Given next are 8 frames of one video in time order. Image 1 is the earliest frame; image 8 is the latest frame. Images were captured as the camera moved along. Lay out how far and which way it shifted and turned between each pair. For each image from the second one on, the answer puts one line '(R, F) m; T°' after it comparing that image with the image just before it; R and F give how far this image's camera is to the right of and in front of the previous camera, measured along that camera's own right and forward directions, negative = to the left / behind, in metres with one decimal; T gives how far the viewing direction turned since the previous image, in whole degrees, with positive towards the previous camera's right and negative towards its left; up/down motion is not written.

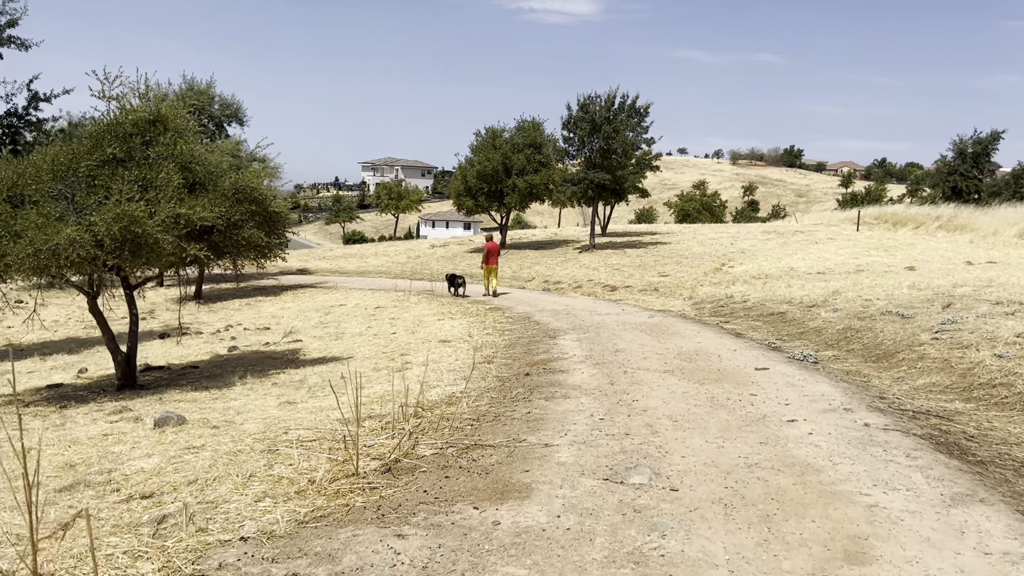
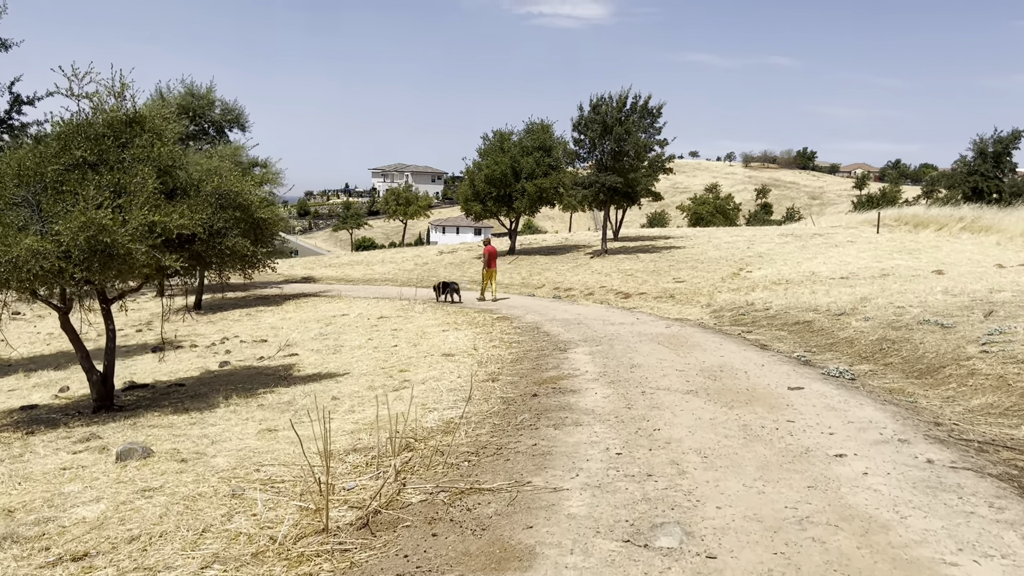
(+0.1, +1.0) m; -1°
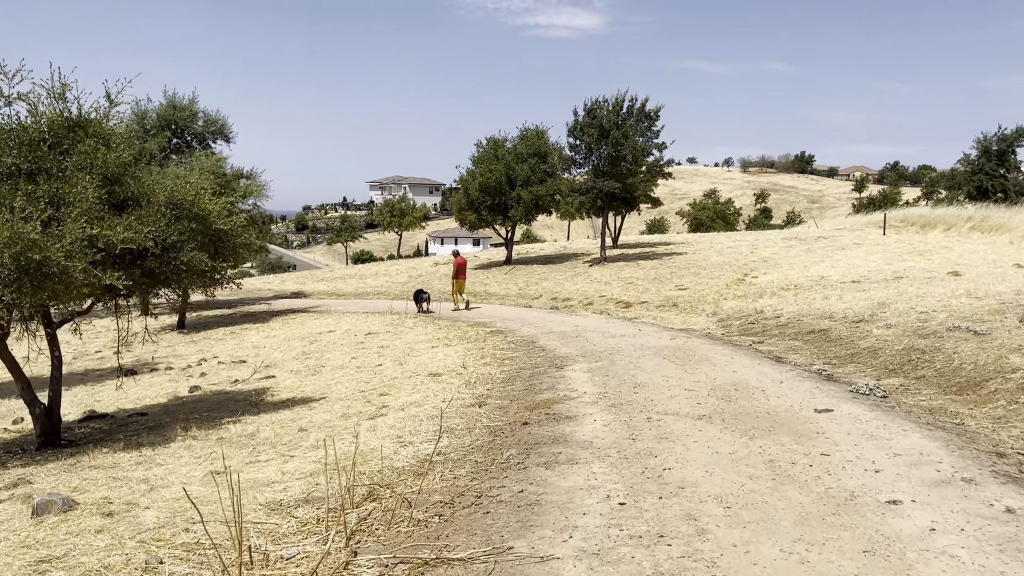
(+0.2, +1.2) m; 0°
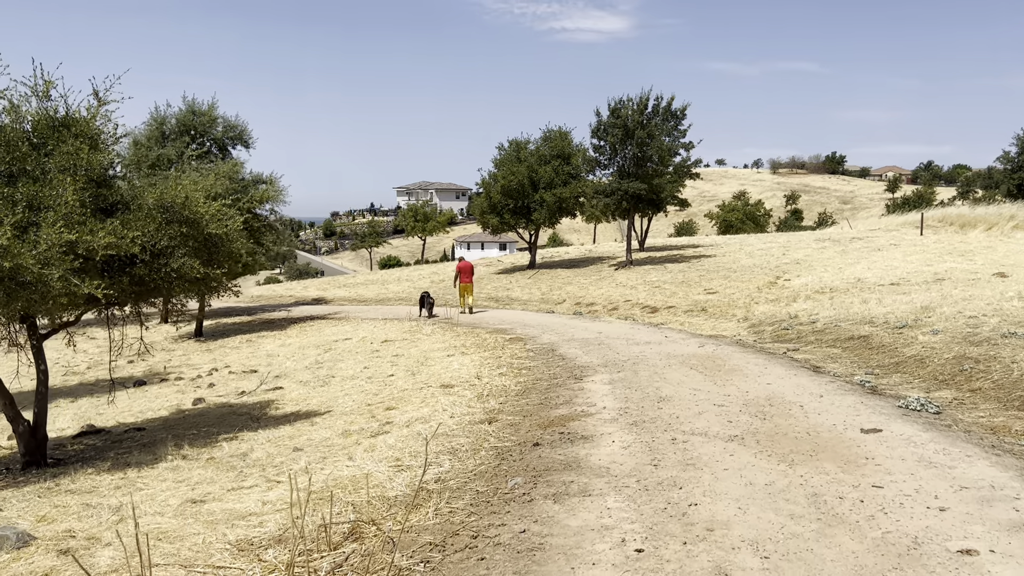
(+0.2, +0.8) m; -2°
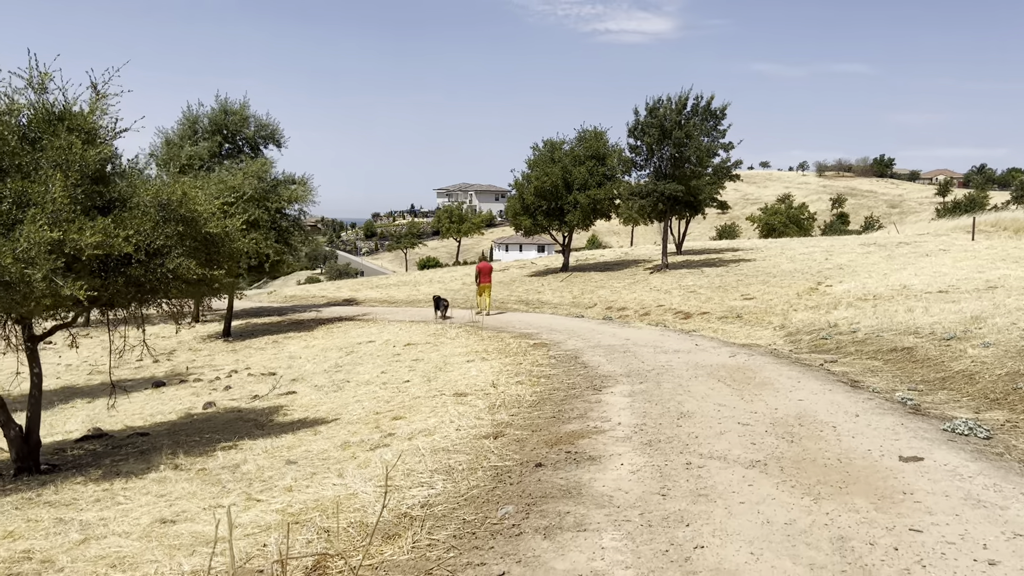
(+0.3, +0.6) m; -3°
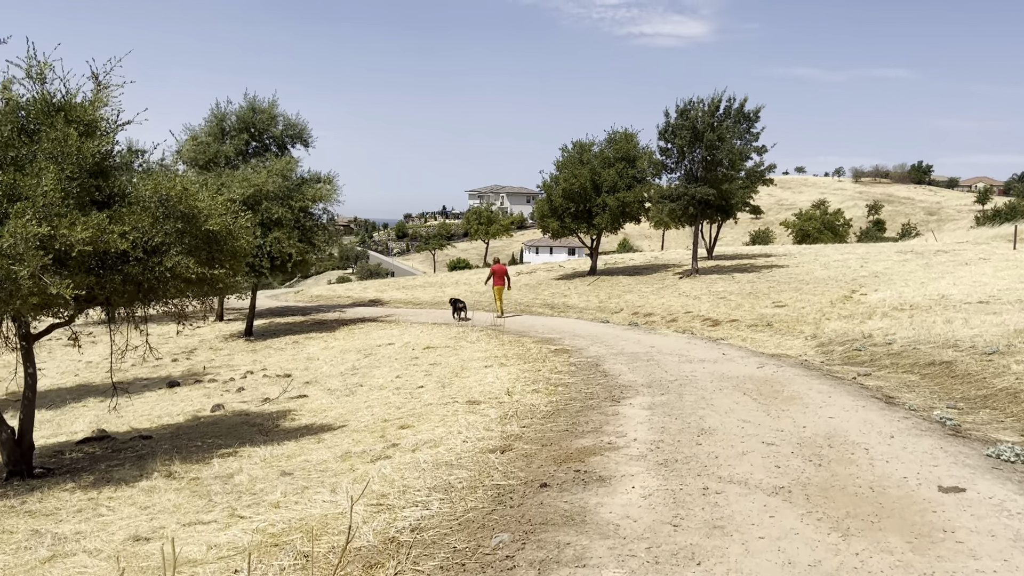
(+0.2, +0.5) m; -2°
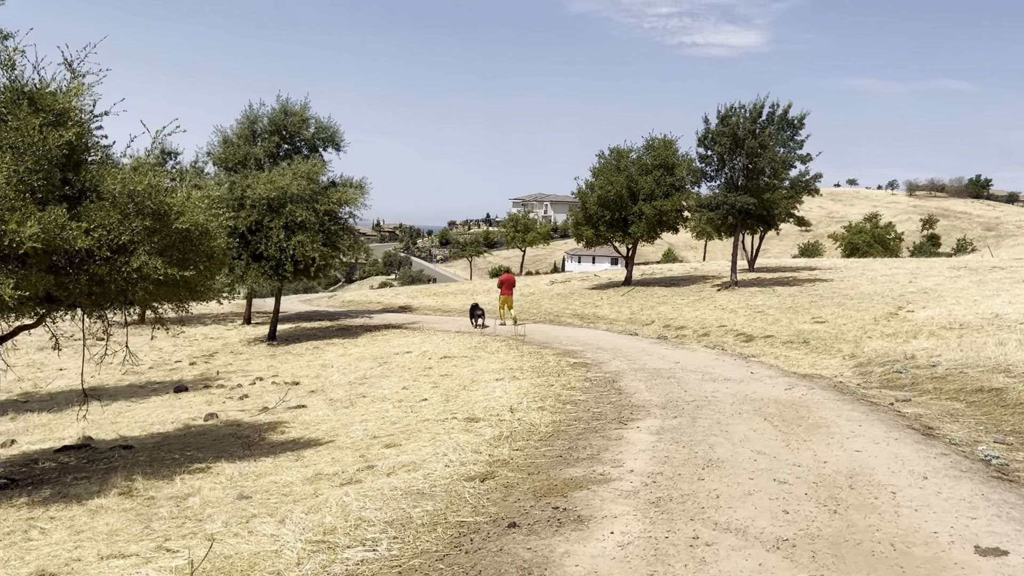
(+0.5, +0.9) m; -3°
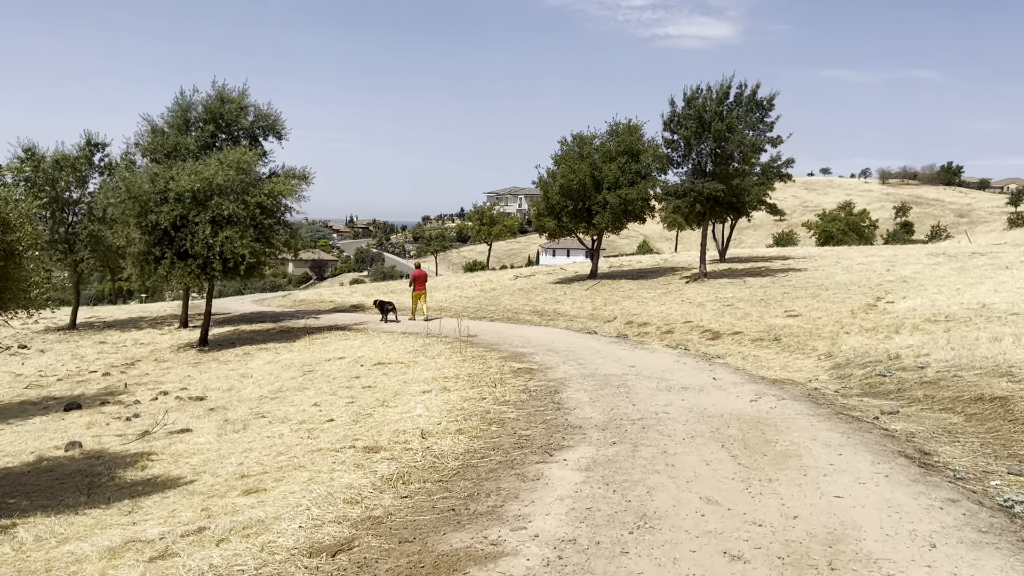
(+0.8, +2.0) m; +1°
